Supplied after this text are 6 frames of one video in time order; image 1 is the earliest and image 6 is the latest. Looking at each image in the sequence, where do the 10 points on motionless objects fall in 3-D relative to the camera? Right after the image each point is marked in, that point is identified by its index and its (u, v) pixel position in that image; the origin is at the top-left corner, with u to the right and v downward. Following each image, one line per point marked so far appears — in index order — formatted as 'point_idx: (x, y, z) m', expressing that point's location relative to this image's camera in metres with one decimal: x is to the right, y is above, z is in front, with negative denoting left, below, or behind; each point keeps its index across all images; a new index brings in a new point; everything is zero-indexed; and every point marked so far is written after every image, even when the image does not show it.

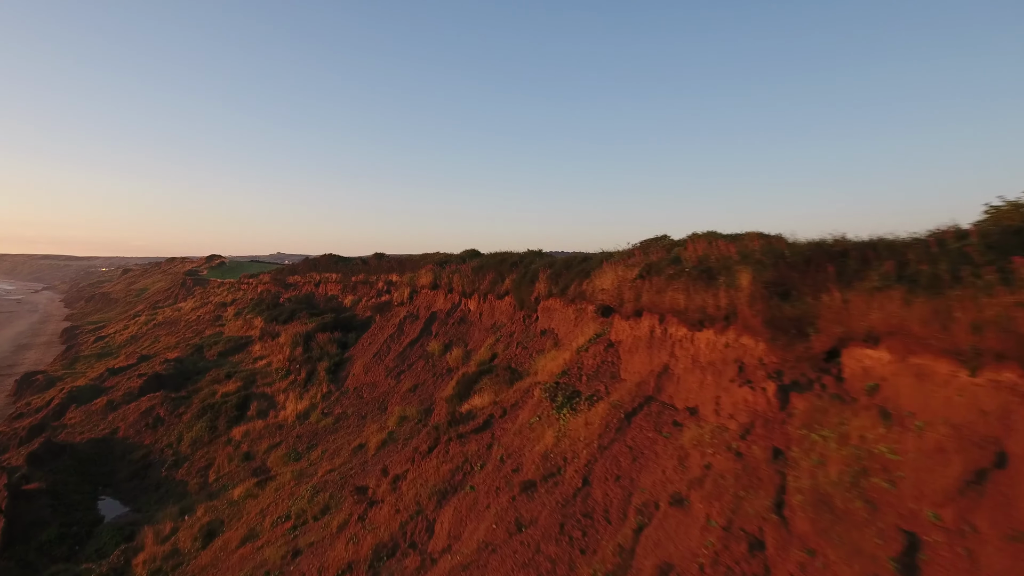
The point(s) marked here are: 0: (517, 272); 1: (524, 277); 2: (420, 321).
0: (+0.1, +0.4, +14.4) m
1: (+0.3, +0.2, +13.8) m
2: (-2.3, -0.8, +16.6) m
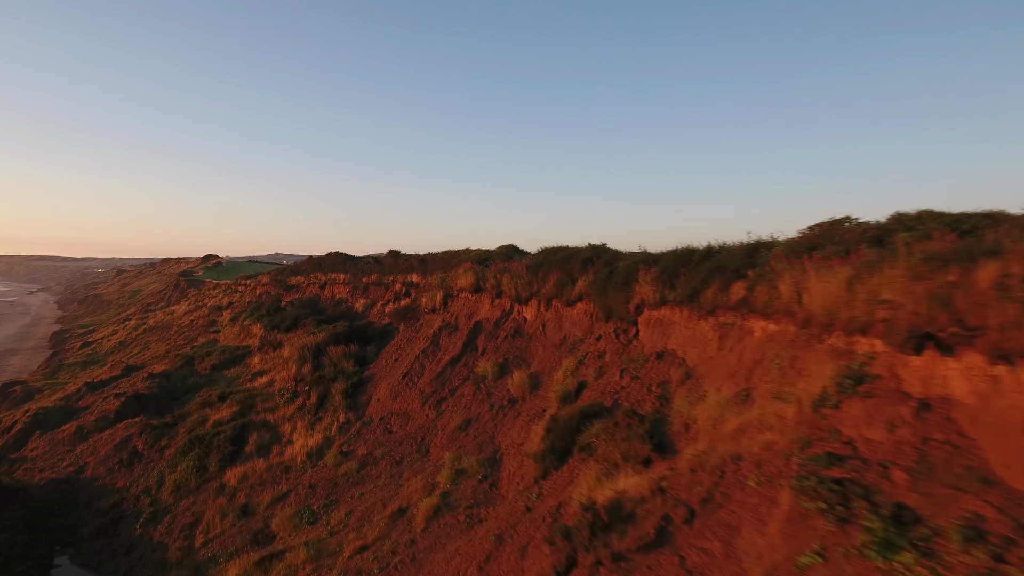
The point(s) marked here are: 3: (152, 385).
0: (+1.4, +0.3, +11.1) m
1: (+1.5, +0.2, +10.4) m
2: (-1.0, -0.9, +13.3) m
3: (-10.3, -2.8, +18.7) m
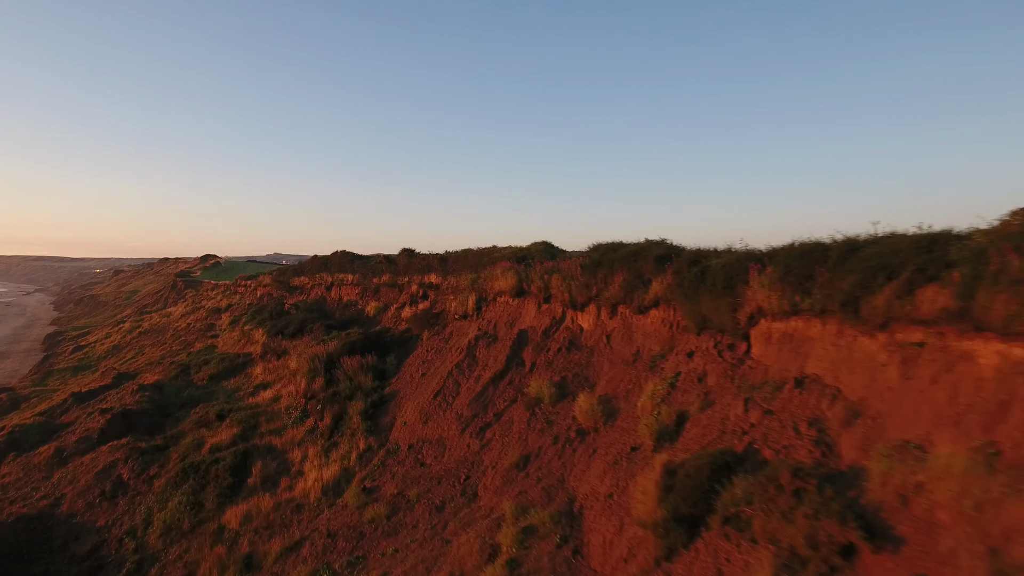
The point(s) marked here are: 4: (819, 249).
0: (+2.3, +0.3, +9.1) m
1: (+2.4, +0.1, +8.4) m
2: (-0.1, -0.9, +11.3) m
3: (-9.4, -2.8, +16.7) m
4: (+3.2, +0.4, +6.9) m
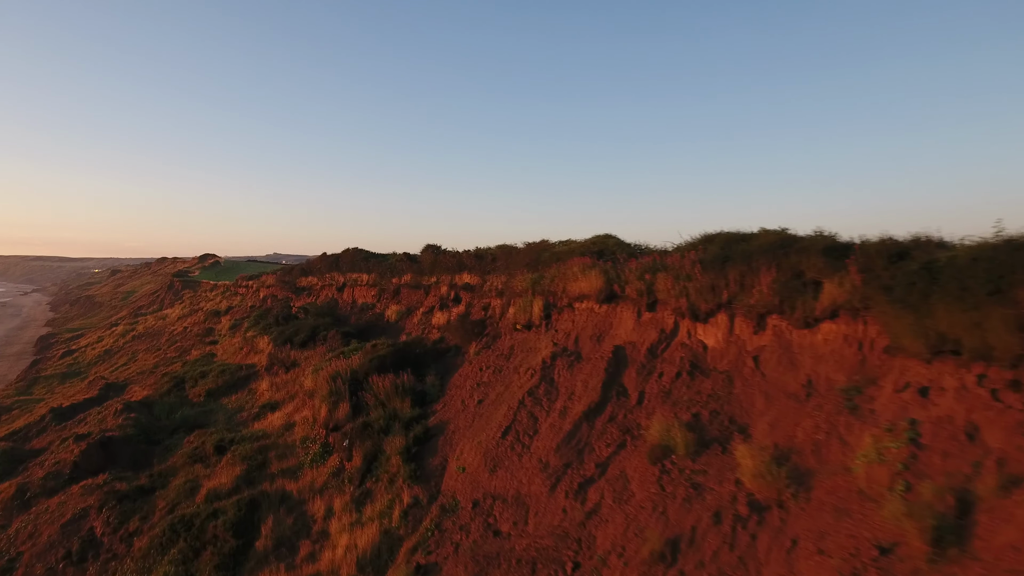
0: (+3.5, +0.2, +6.4) m
1: (+3.6, +0.1, +5.7) m
2: (+1.1, -1.0, +8.6) m
3: (-8.2, -2.9, +14.0) m
4: (+4.4, +0.4, +4.2) m
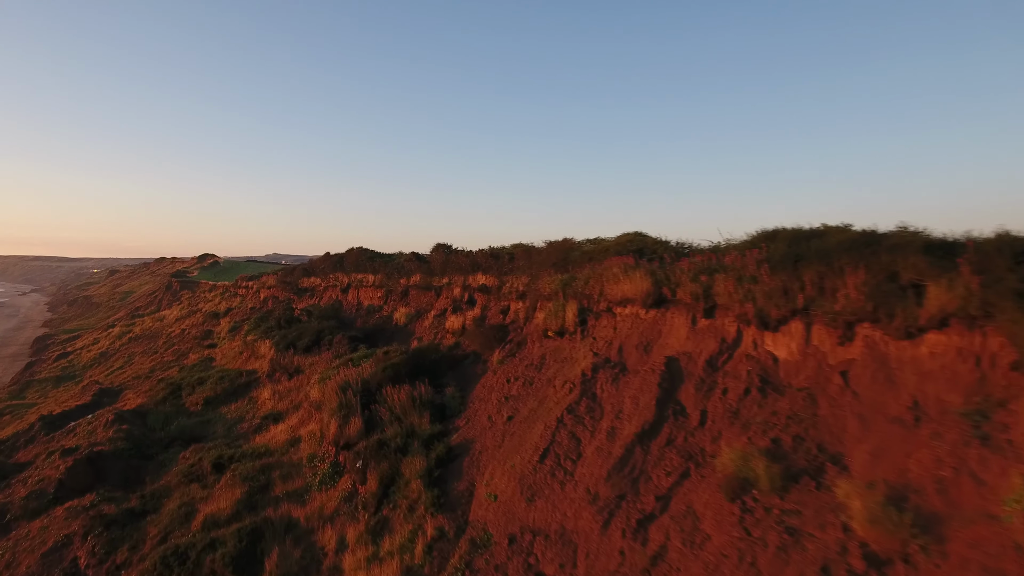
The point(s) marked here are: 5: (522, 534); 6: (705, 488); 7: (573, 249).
0: (+3.9, +0.2, +5.4) m
1: (+4.0, 0.0, +4.7) m
2: (+1.5, -1.0, +7.6) m
3: (-7.8, -2.9, +13.0) m
4: (+4.9, +0.3, +3.2) m
5: (+0.1, -2.5, +6.8) m
6: (+1.7, -1.8, +6.0) m
7: (+1.1, +0.7, +11.6) m
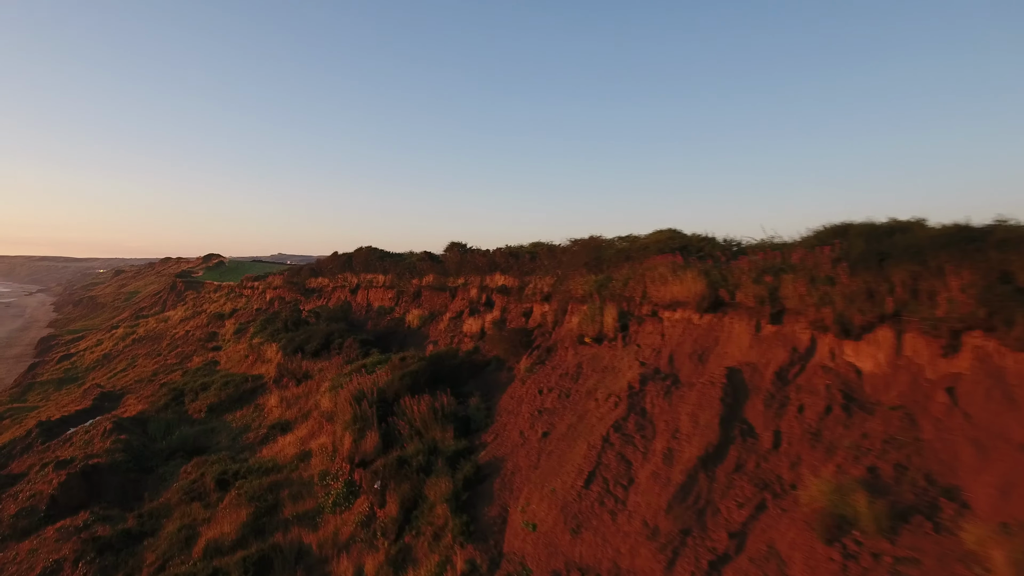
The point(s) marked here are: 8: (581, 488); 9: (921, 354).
0: (+4.3, +0.2, +4.5) m
1: (+4.4, 0.0, +3.8) m
2: (+1.9, -1.0, +6.7) m
3: (-7.3, -2.9, +12.2) m
4: (+5.3, +0.3, +2.3) m
5: (+0.5, -2.6, +5.9) m
6: (+2.1, -1.8, +5.1) m
7: (+1.5, +0.7, +10.8) m
8: (+0.7, -2.0, +6.6) m
9: (+3.5, -0.6, +5.6) m
